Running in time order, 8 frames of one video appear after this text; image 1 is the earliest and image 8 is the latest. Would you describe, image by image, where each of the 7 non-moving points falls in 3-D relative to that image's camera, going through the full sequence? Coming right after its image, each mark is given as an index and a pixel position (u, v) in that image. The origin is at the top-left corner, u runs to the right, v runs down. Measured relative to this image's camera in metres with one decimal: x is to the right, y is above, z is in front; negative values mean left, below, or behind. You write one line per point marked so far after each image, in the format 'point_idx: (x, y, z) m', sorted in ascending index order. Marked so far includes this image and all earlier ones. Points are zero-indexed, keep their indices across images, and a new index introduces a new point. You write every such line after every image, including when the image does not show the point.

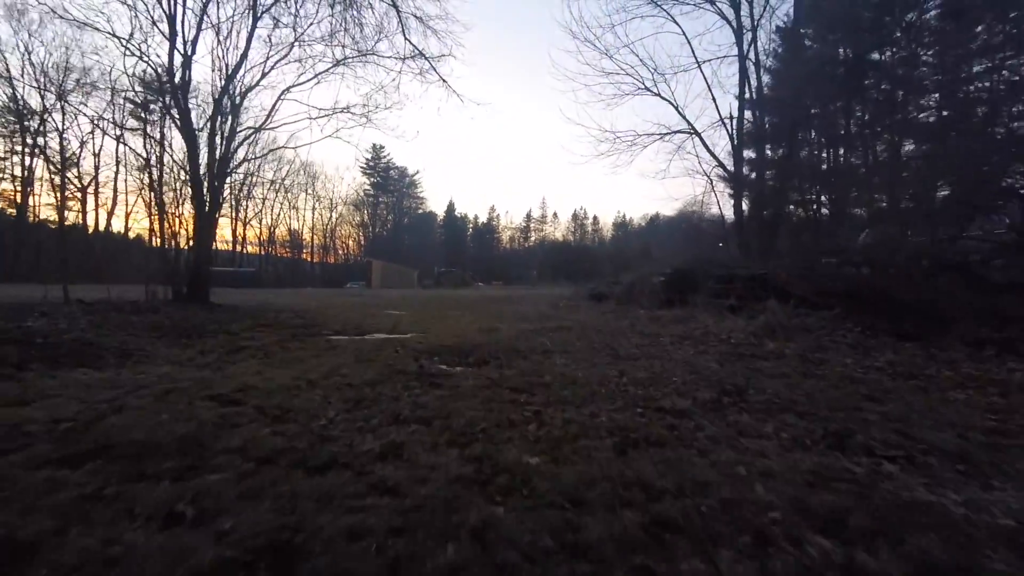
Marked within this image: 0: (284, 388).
0: (-1.4, -0.6, +3.4) m
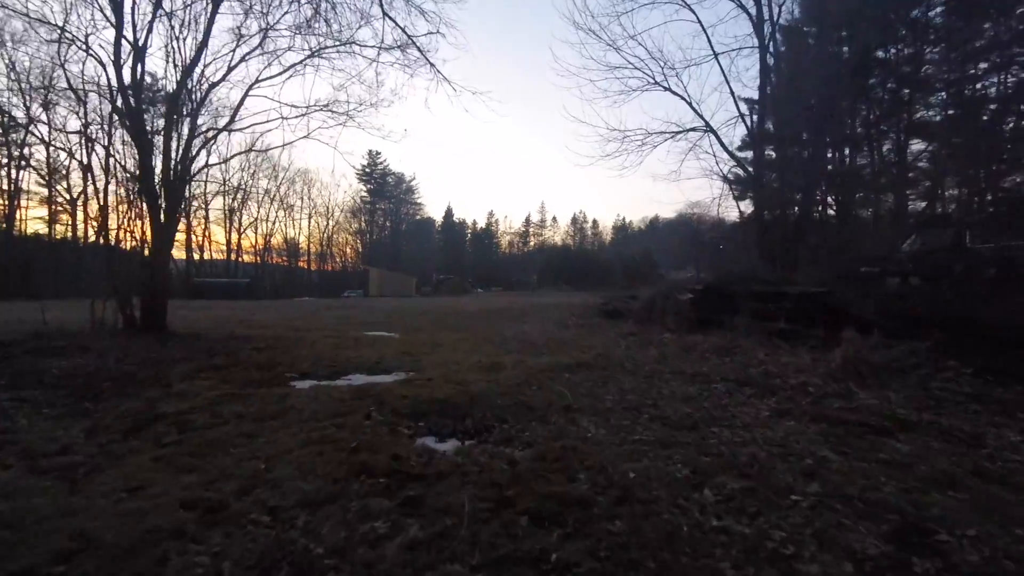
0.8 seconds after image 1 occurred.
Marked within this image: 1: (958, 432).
0: (-1.4, -0.9, +2.1) m
1: (+2.6, -0.8, +3.2) m
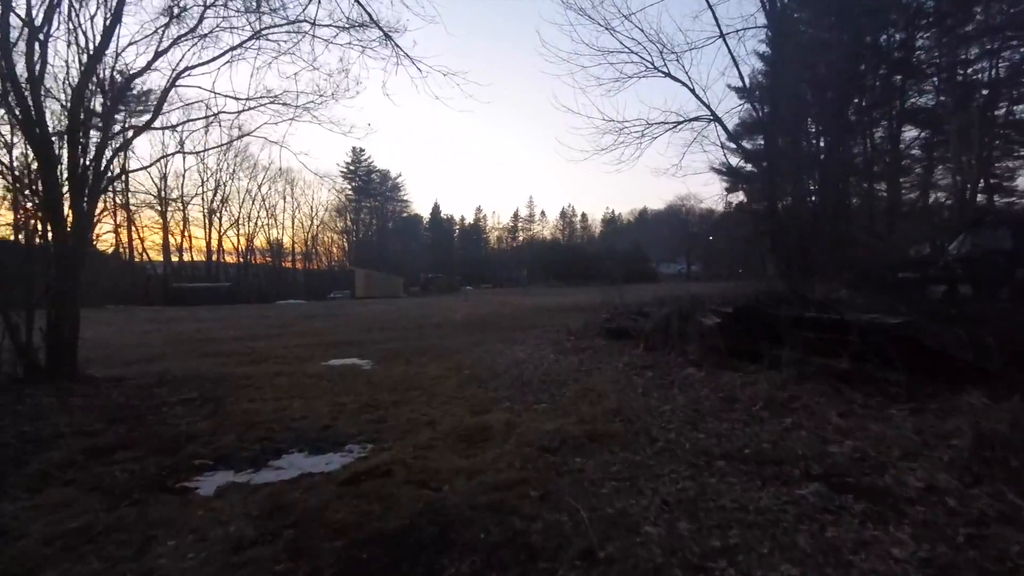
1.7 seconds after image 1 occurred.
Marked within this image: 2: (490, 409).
0: (-1.4, -1.4, +0.5) m
1: (+2.6, -1.2, +1.7) m
2: (-0.2, -1.3, +5.9) m
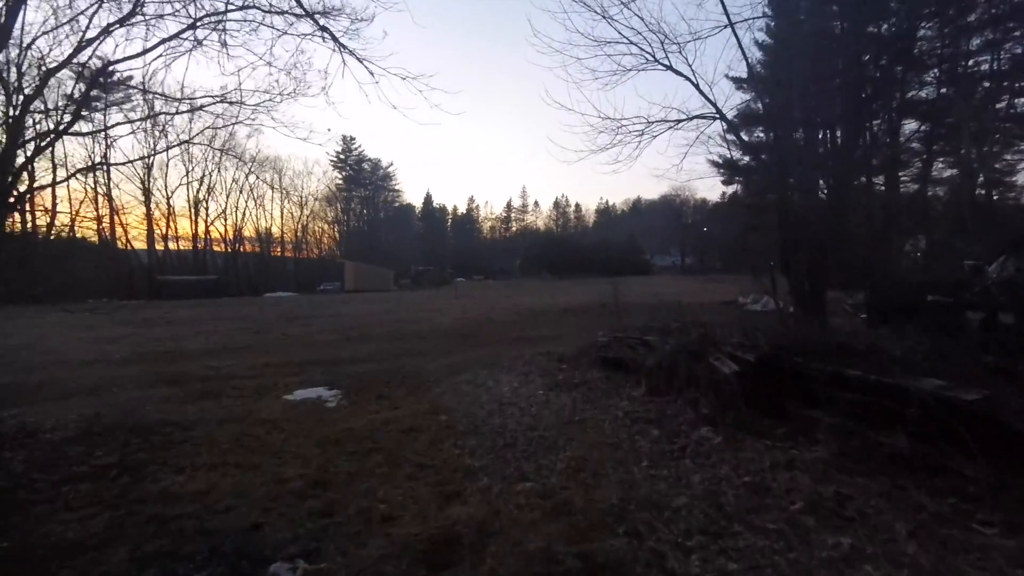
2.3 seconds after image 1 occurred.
0: (-1.5, -2.0, -0.6) m
1: (+2.5, -1.8, +0.6) m
2: (-0.4, -1.8, +4.8) m
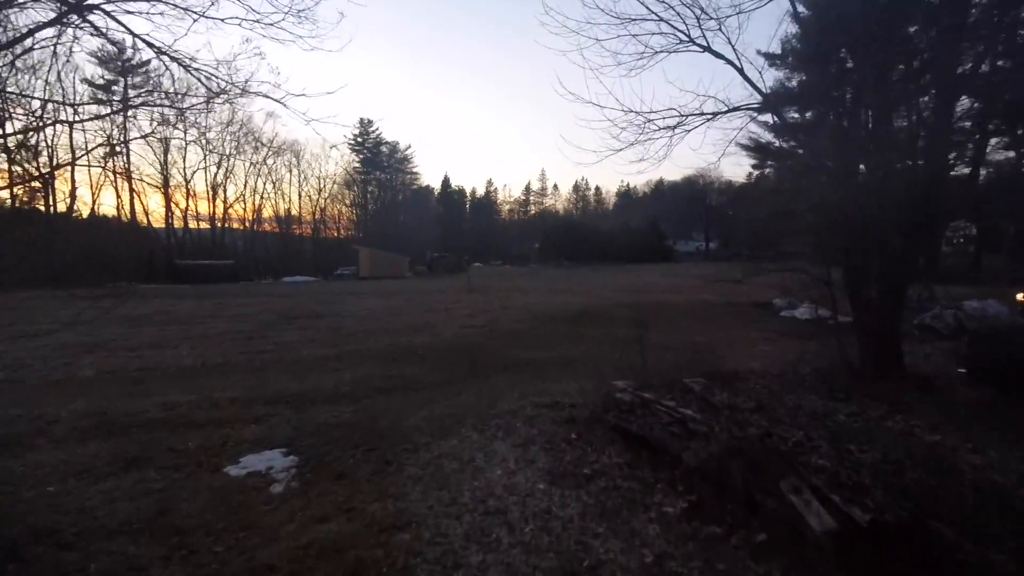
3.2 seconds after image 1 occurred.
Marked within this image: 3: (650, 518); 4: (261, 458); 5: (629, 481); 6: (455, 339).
0: (-1.9, -3.0, -2.5) m
1: (+2.1, -2.8, -1.4) m
2: (-0.7, -2.6, +2.8) m
3: (+1.4, -2.2, +5.4) m
4: (-3.6, -2.4, +7.9) m
5: (+1.3, -2.2, +6.2) m
6: (-1.9, -1.7, +18.5) m
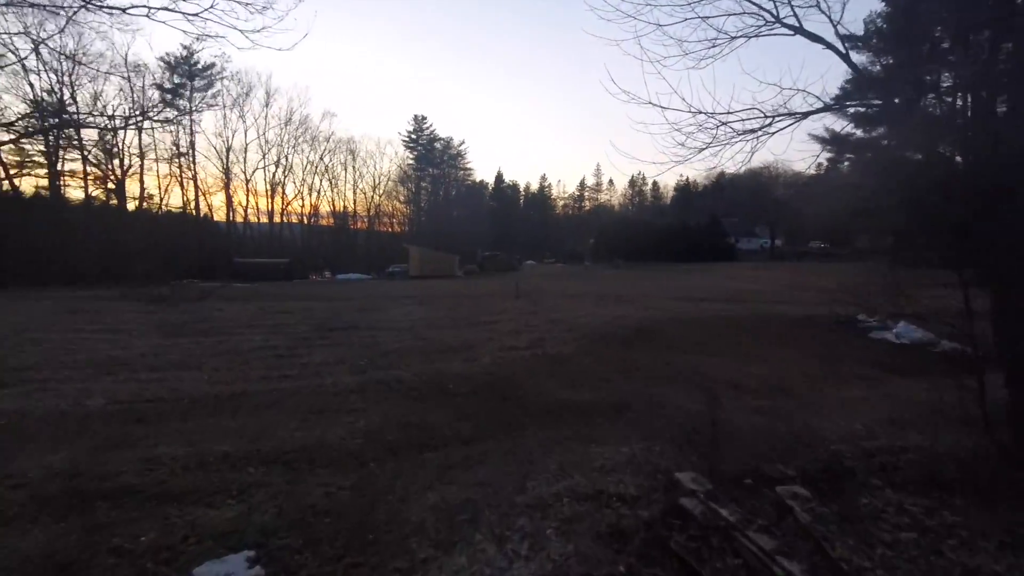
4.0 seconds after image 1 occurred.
0: (-2.7, -3.9, -4.3) m
1: (+1.4, -3.7, -3.6) m
2: (-0.9, -3.5, +0.9) m
3: (+1.4, -3.1, +3.2) m
4: (-3.3, -3.2, +6.2) m
5: (+1.4, -3.0, +4.1) m
6: (-0.6, -2.4, +16.6) m
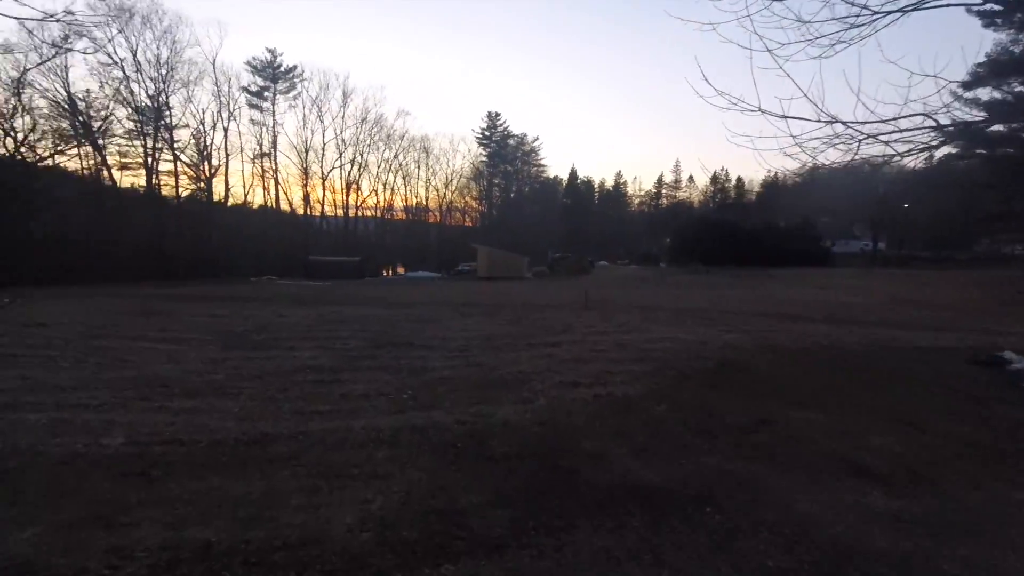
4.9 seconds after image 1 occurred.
0: (-3.9, -4.9, -6.3) m
1: (+0.2, -4.8, -6.1) m
2: (-1.5, -4.5, -1.3) m
3: (+1.1, -4.1, +0.7) m
4: (-3.2, -4.1, +4.3) m
5: (+1.3, -4.1, +1.5) m
6: (+0.9, -3.3, +14.2) m
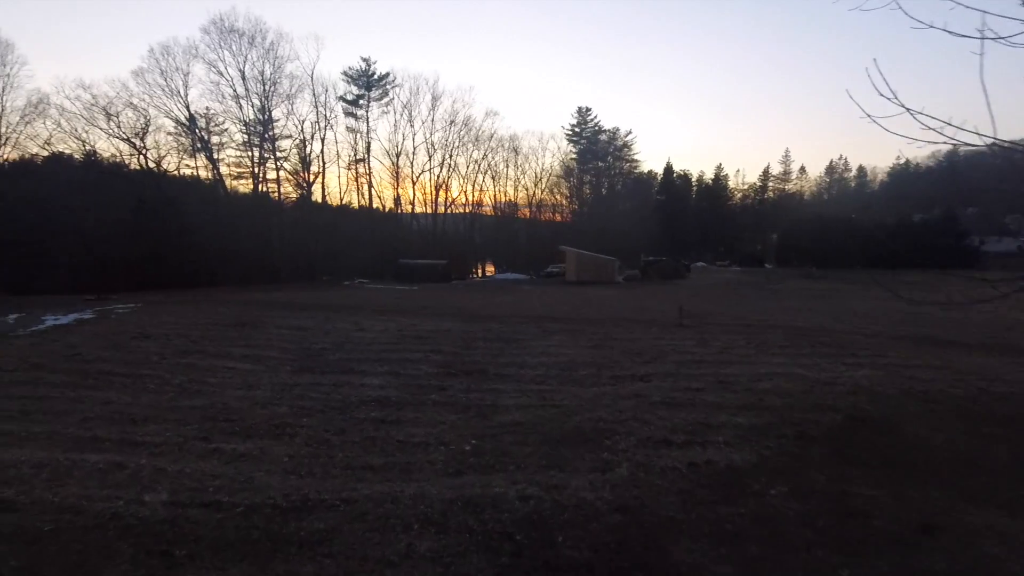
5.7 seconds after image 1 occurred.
0: (-5.7, -6.2, -7.8) m
1: (-1.6, -6.1, -8.3) m
2: (-2.5, -5.7, -3.3) m
3: (+0.4, -5.3, -1.7) m
4: (-3.2, -5.3, +2.5) m
5: (+0.7, -5.3, -1.0) m
6: (+2.4, -4.4, +11.6) m
